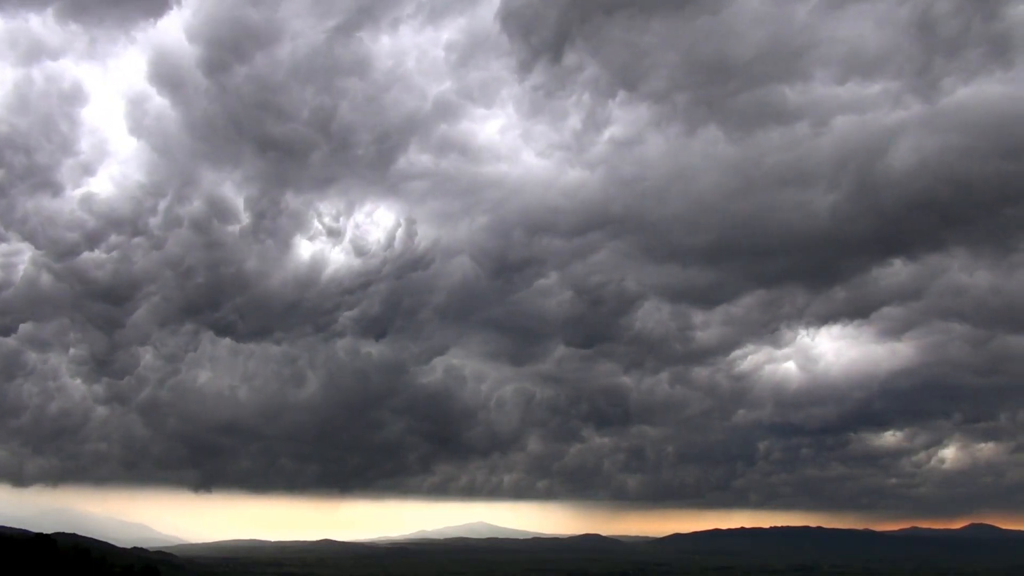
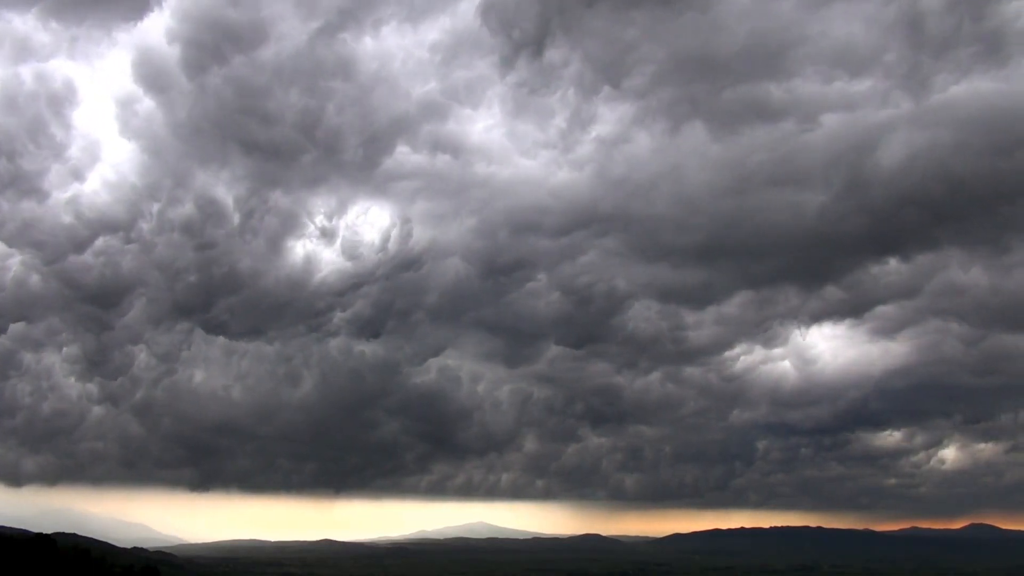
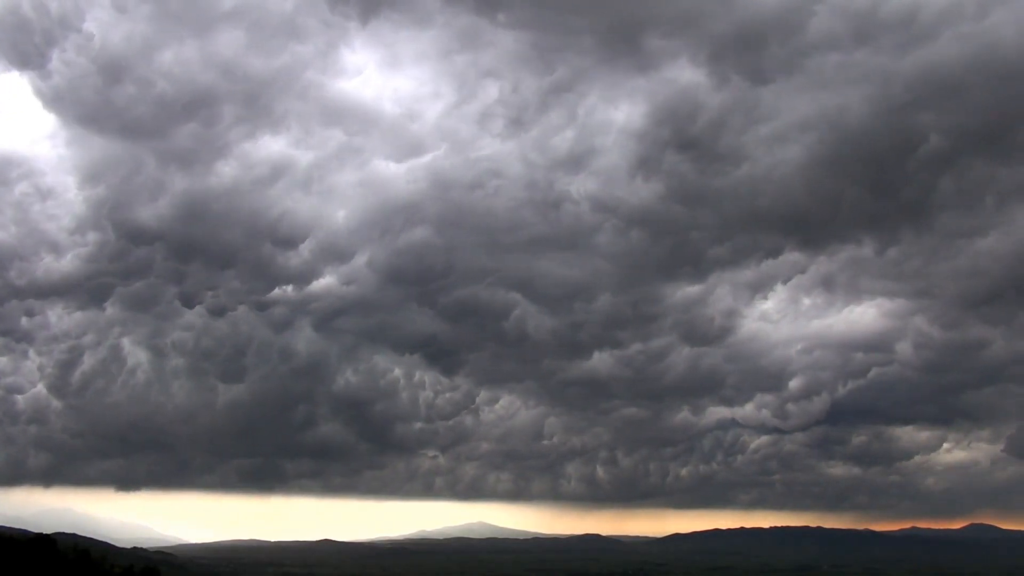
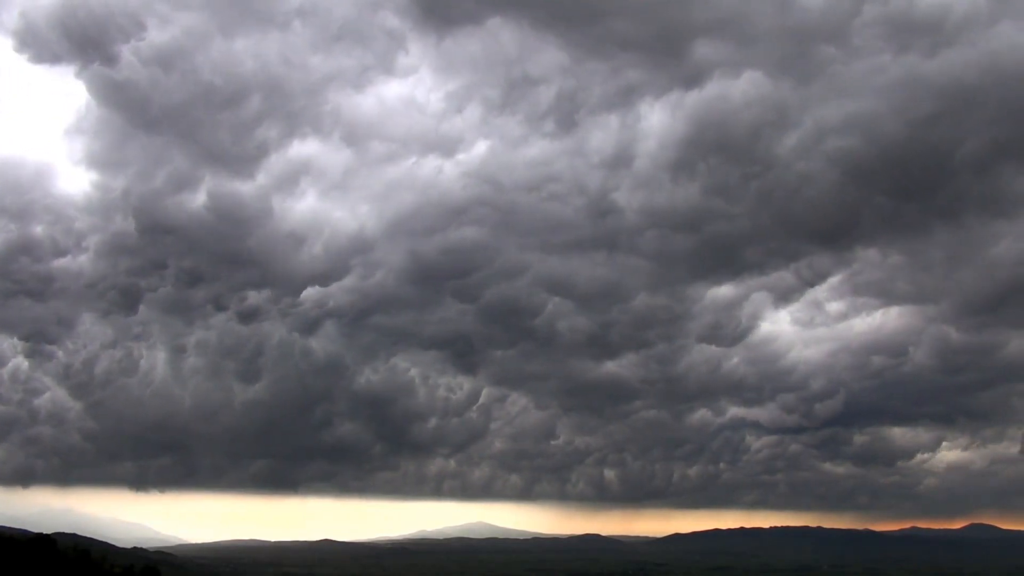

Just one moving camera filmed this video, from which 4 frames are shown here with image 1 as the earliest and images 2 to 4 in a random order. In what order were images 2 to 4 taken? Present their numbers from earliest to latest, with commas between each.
2, 4, 3
